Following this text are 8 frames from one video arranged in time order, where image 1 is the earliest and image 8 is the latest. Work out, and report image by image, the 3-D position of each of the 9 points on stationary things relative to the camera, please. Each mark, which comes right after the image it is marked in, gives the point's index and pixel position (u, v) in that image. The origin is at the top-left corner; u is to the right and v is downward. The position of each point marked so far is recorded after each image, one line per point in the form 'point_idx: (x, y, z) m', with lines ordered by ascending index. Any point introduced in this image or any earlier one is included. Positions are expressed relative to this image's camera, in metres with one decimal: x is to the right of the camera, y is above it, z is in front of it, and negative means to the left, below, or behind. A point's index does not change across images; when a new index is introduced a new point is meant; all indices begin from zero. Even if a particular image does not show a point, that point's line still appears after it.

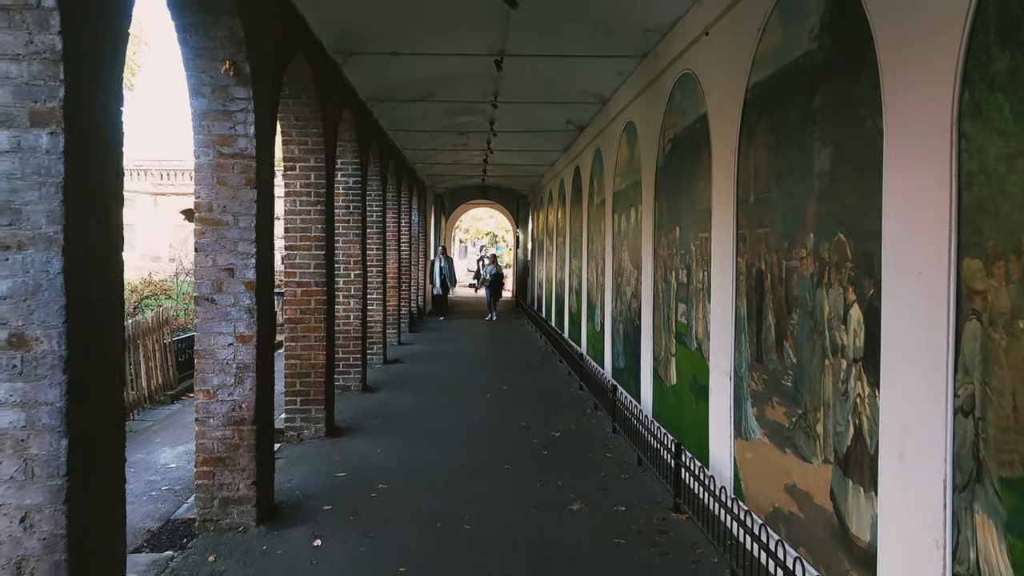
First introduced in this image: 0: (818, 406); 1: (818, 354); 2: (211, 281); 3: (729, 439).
0: (+1.3, -0.5, +3.3) m
1: (+1.3, -0.3, +3.4) m
2: (-1.6, 0.0, +4.3) m
3: (+1.2, -0.8, +4.4) m
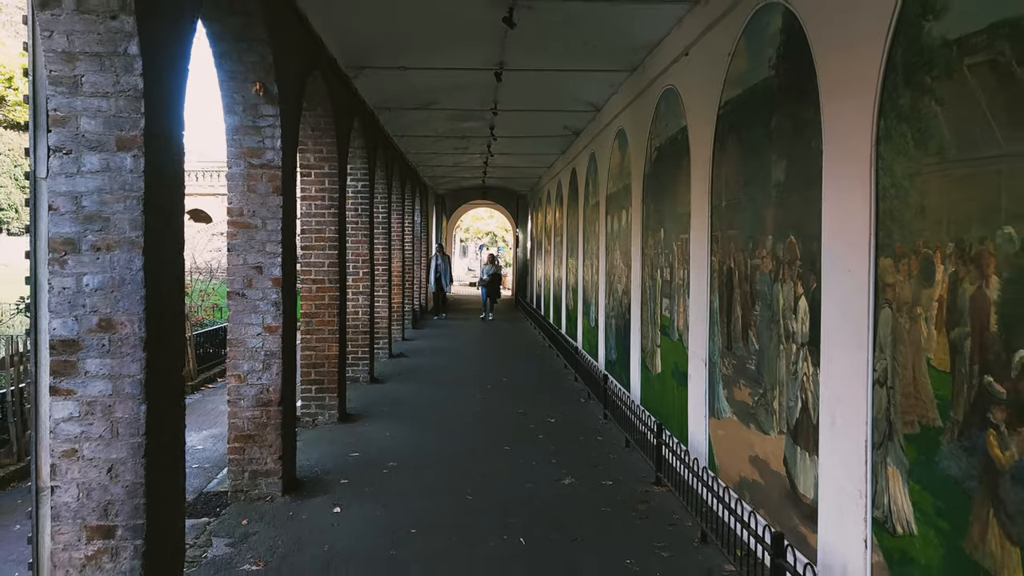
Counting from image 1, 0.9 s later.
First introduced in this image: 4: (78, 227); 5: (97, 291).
0: (+1.3, -0.5, +3.9) m
1: (+1.3, -0.2, +3.9) m
2: (-1.6, +0.1, +4.8) m
3: (+1.2, -0.8, +4.9) m
4: (-1.5, +0.2, +2.7) m
5: (-1.4, 0.0, +2.8) m
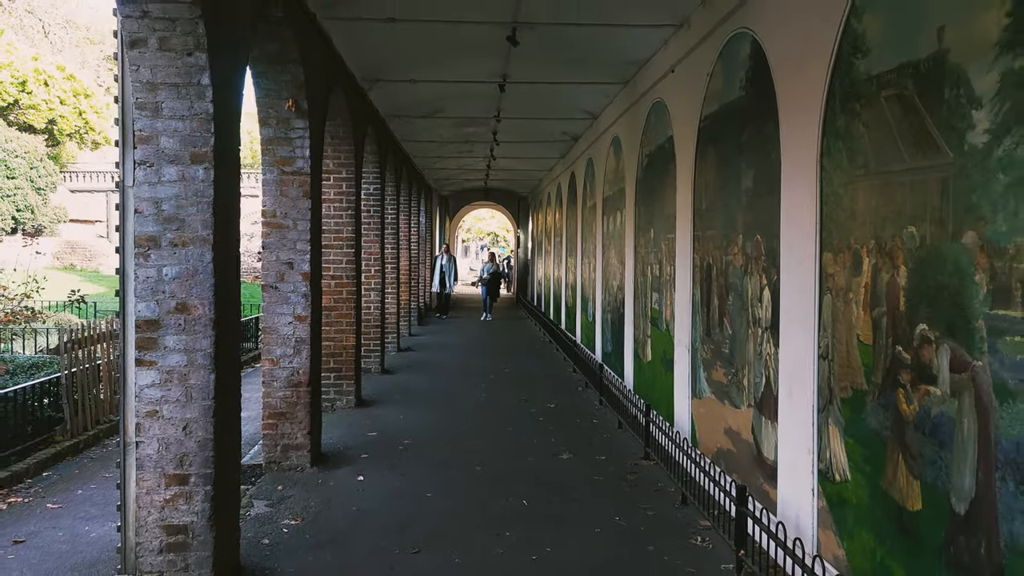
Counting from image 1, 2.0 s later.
0: (+1.3, -0.4, +4.4) m
1: (+1.3, -0.2, +4.4) m
2: (-1.6, +0.1, +5.3) m
3: (+1.2, -0.8, +5.5) m
4: (-1.5, +0.3, +3.3) m
5: (-1.4, 0.0, +3.3) m
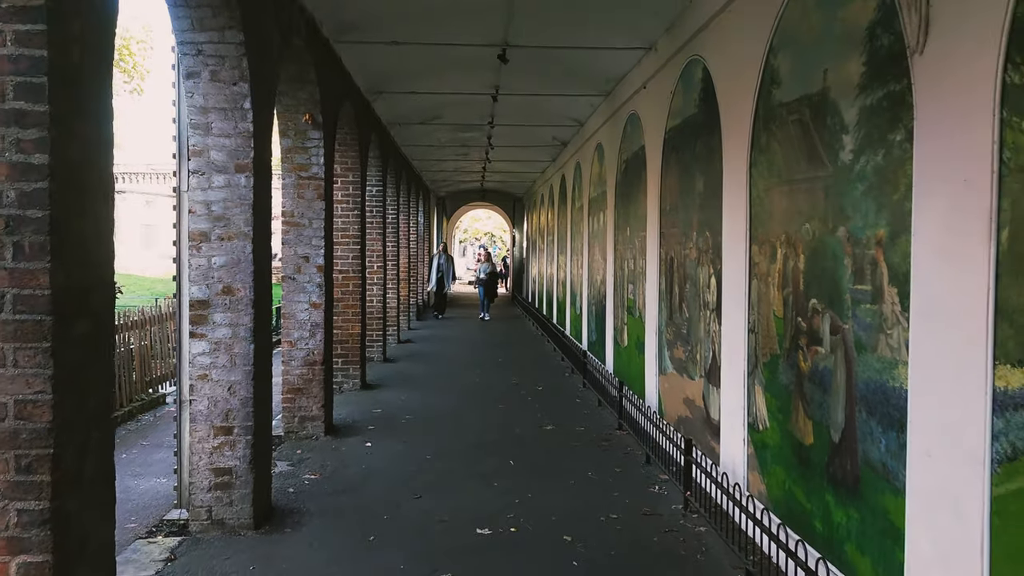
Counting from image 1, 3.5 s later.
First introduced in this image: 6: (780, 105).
0: (+1.2, -0.3, +5.2) m
1: (+1.2, -0.1, +5.2) m
2: (-1.7, +0.2, +6.1) m
3: (+1.1, -0.7, +6.3) m
4: (-1.6, +0.3, +4.1) m
5: (-1.5, +0.1, +4.1) m
6: (+1.3, +0.9, +3.8) m
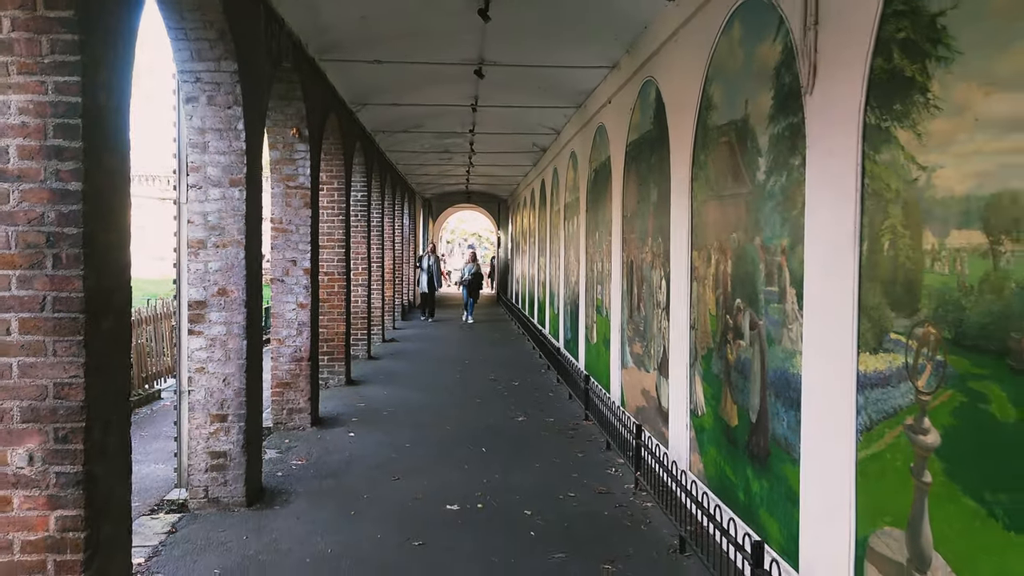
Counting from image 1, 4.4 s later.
0: (+1.0, -0.4, +5.7) m
1: (+1.0, -0.1, +5.7) m
2: (-1.9, +0.2, +6.6) m
3: (+0.9, -0.7, +6.8) m
4: (-1.7, +0.3, +4.5) m
5: (-1.7, +0.1, +4.6) m
6: (+1.1, +0.9, +4.3) m
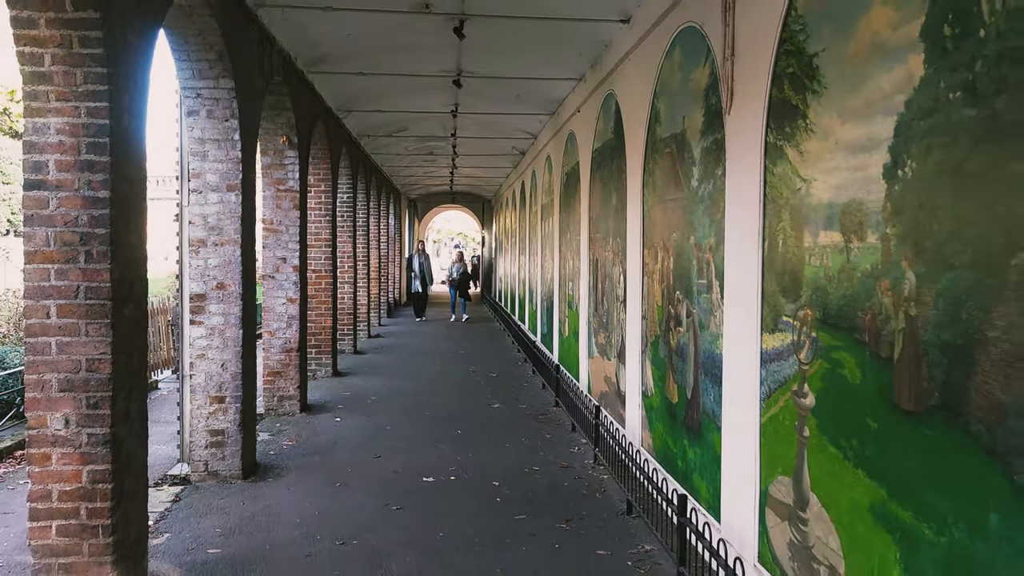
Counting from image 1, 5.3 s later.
0: (+0.8, -0.3, +6.3) m
1: (+0.8, -0.1, +6.3) m
2: (-2.1, +0.2, +7.1) m
3: (+0.7, -0.7, +7.3) m
4: (-1.9, +0.4, +5.0) m
5: (-1.9, +0.1, +5.1) m
6: (+0.9, +0.9, +4.9) m
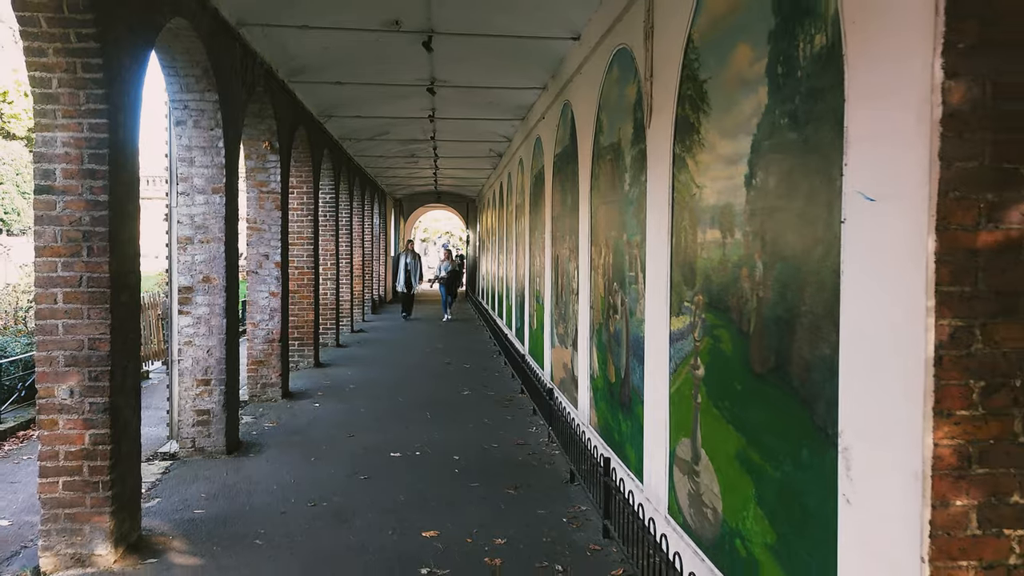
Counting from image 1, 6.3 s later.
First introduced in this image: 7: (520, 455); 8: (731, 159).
0: (+0.5, -0.3, +6.8) m
1: (+0.5, 0.0, +6.8) m
2: (-2.4, +0.2, +7.6) m
3: (+0.4, -0.6, +7.9) m
4: (-2.2, +0.4, +5.6) m
5: (-2.2, +0.2, +5.6) m
6: (+0.6, +1.0, +5.4) m
7: (+0.1, -1.2, +5.7) m
8: (+0.9, +0.5, +3.1) m
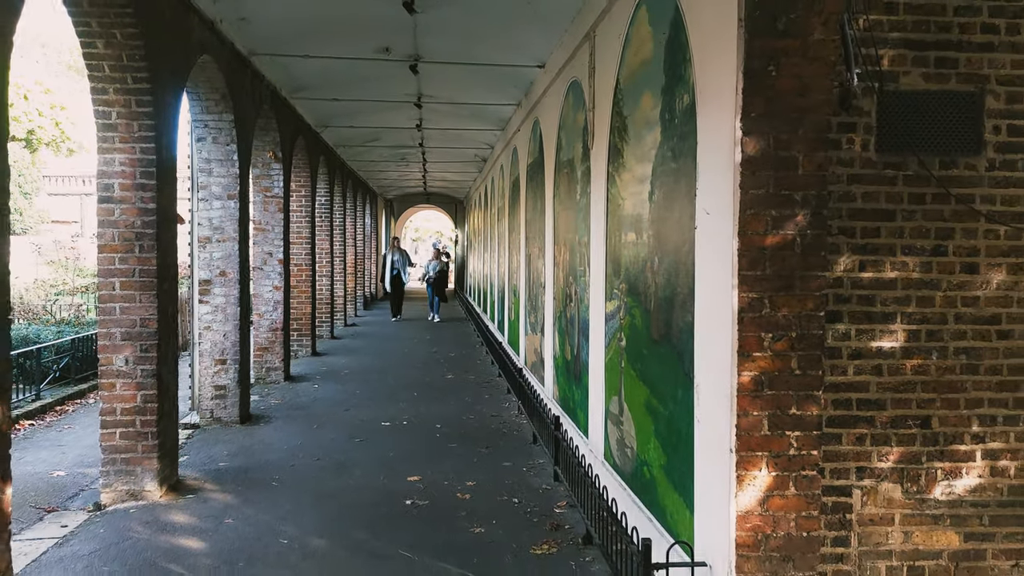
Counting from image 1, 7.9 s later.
0: (+0.3, -0.2, +7.8) m
1: (+0.3, 0.0, +7.8) m
2: (-2.7, +0.3, +8.5) m
3: (+0.1, -0.5, +8.8) m
4: (-2.5, +0.5, +6.5) m
5: (-2.4, +0.2, +6.5) m
6: (+0.4, +1.0, +6.4) m
7: (-0.2, -1.1, +6.6) m
8: (+0.7, +0.6, +4.1) m
